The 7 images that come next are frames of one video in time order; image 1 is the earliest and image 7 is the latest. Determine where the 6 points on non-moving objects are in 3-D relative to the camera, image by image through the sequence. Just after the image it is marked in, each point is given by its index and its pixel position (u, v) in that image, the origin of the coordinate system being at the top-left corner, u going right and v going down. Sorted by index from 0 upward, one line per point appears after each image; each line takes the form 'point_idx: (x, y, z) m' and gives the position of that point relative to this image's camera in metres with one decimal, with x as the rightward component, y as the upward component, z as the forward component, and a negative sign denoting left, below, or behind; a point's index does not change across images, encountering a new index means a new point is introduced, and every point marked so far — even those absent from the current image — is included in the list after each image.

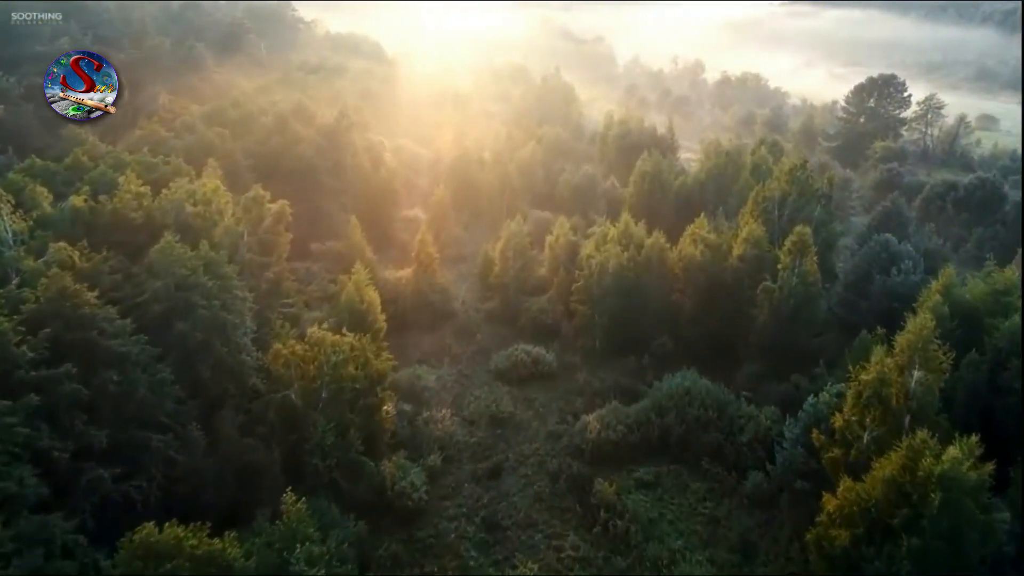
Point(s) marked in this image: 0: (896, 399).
0: (+7.6, -2.2, +17.3) m
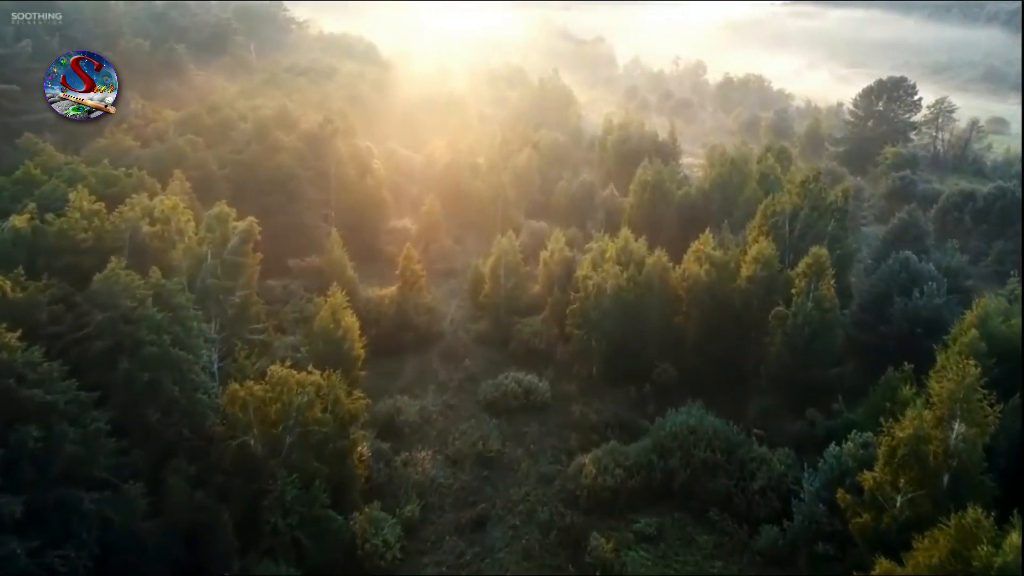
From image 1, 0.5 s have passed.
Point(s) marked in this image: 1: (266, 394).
0: (+7.3, -2.9, +15.1) m
1: (-5.2, -2.3, +18.5) m
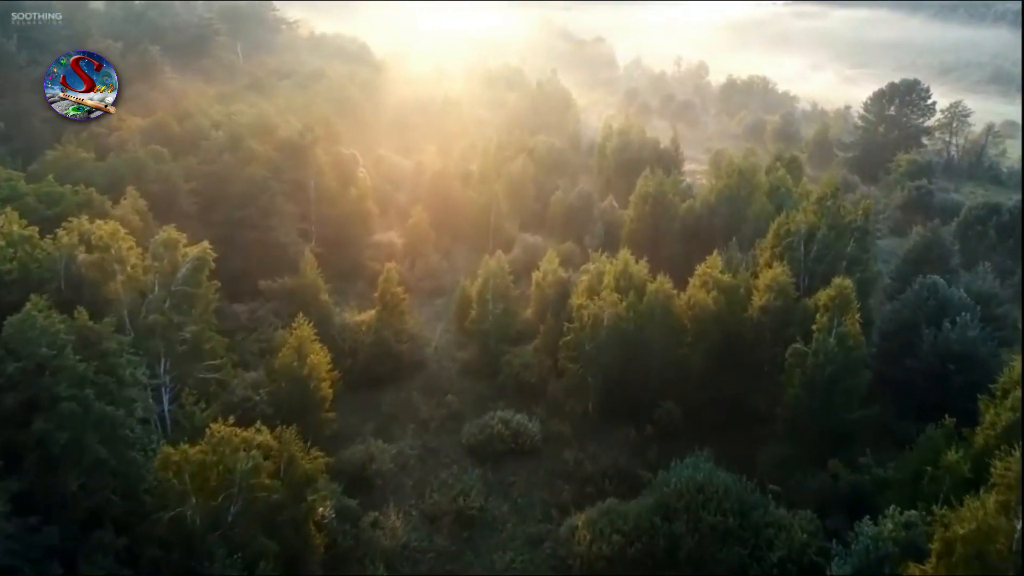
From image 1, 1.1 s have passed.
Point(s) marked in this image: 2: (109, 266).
0: (+7.0, -3.8, +12.5) m
1: (-5.6, -3.1, +15.9) m
2: (-9.3, +0.5, +19.9) m
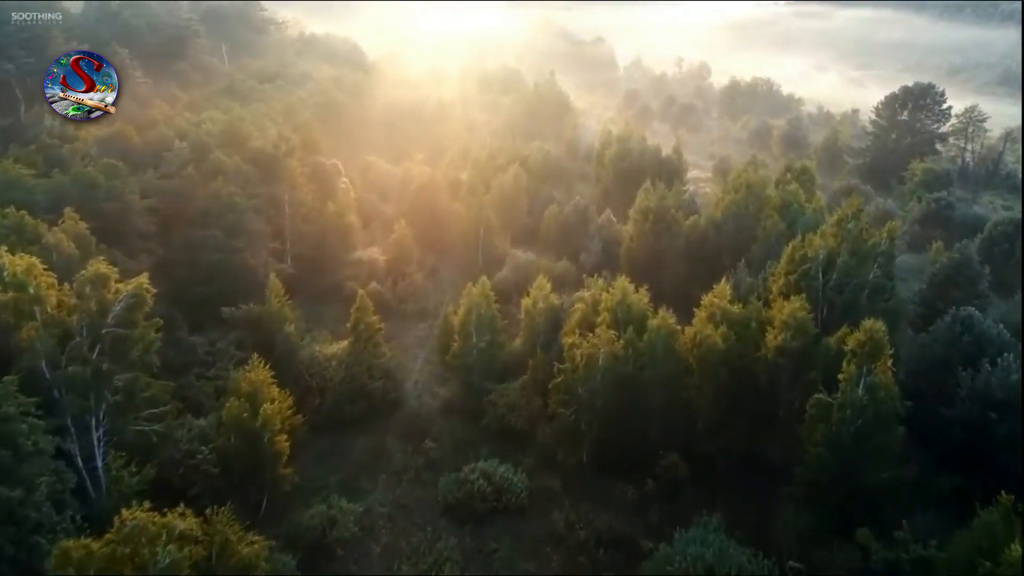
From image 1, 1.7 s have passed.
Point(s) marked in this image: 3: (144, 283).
0: (+6.5, -4.7, +9.8) m
1: (-6.0, -4.0, +13.2) m
2: (-9.7, -0.4, +17.2) m
3: (-8.0, +0.1, +19.0) m
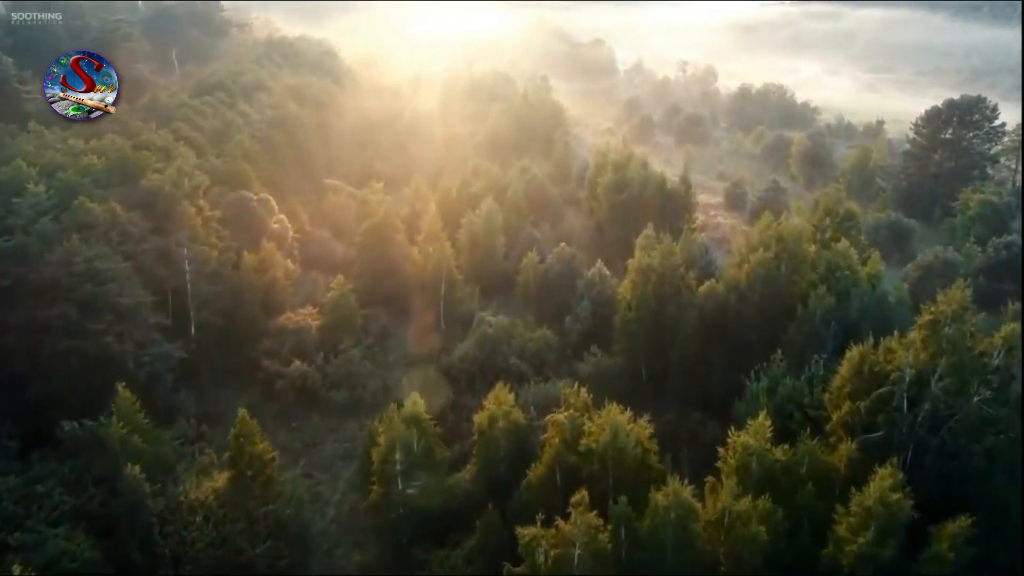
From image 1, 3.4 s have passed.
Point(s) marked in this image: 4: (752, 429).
0: (+5.3, -7.1, +2.1) m
1: (-7.2, -6.5, +5.6) m
2: (-10.8, -2.8, +9.5) m
3: (-9.2, -2.4, +11.4) m
4: (+4.3, -2.7, +15.8) m
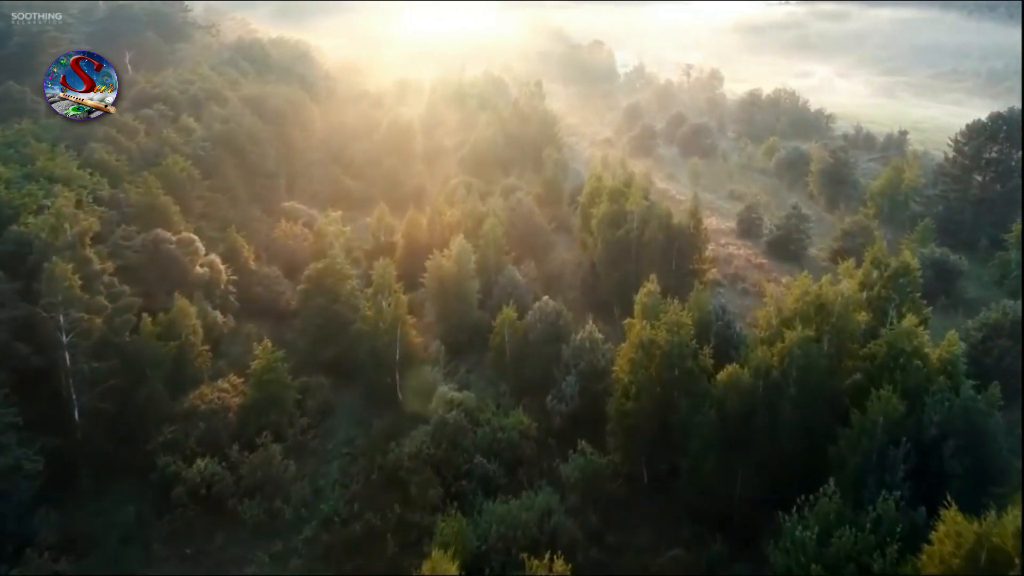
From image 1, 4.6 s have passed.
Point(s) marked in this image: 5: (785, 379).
0: (+4.5, -9.0, -3.8) m
1: (-8.1, -8.4, -0.3) m
2: (-11.7, -4.7, +3.7) m
3: (-10.1, -4.3, +5.6) m
4: (+3.4, -4.6, +10.0) m
5: (+6.0, -1.9, +18.7) m
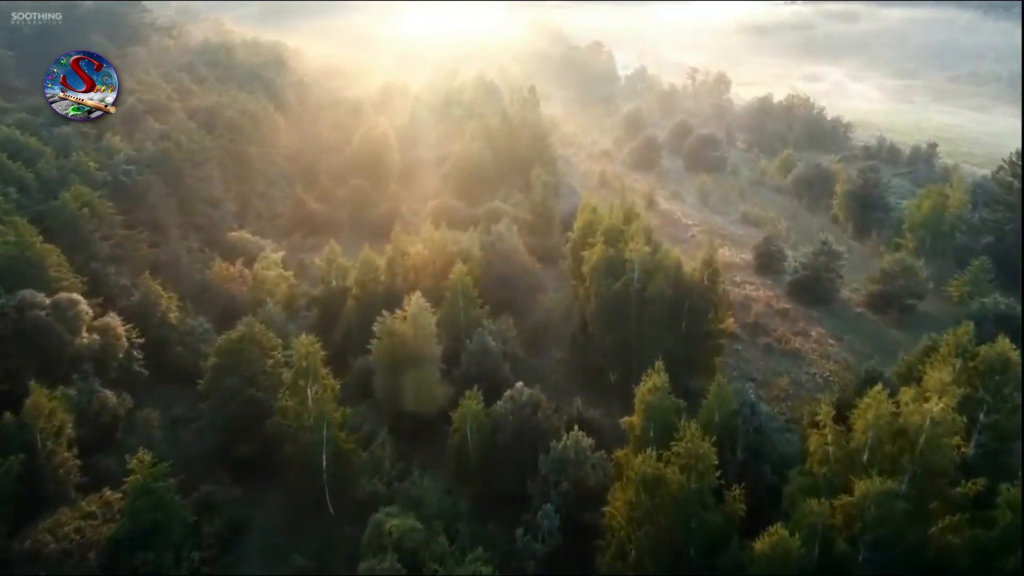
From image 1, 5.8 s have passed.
0: (+3.6, -11.0, -9.7) m
1: (-9.0, -10.3, -6.2) m
2: (-12.6, -6.6, -2.2) m
3: (-10.9, -6.2, -0.4) m
4: (+2.6, -6.5, +4.0) m
5: (+5.2, -3.8, +12.8) m
